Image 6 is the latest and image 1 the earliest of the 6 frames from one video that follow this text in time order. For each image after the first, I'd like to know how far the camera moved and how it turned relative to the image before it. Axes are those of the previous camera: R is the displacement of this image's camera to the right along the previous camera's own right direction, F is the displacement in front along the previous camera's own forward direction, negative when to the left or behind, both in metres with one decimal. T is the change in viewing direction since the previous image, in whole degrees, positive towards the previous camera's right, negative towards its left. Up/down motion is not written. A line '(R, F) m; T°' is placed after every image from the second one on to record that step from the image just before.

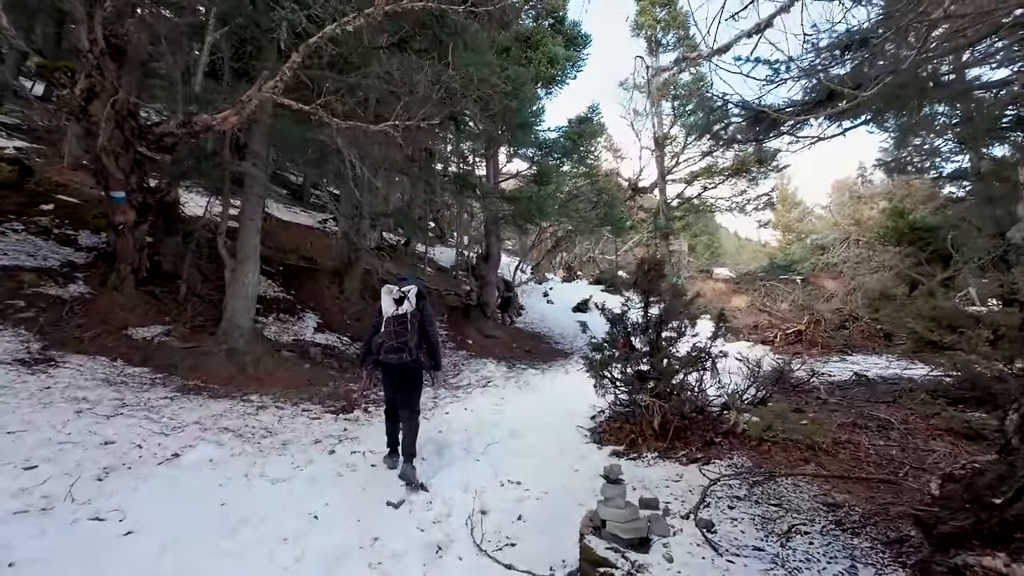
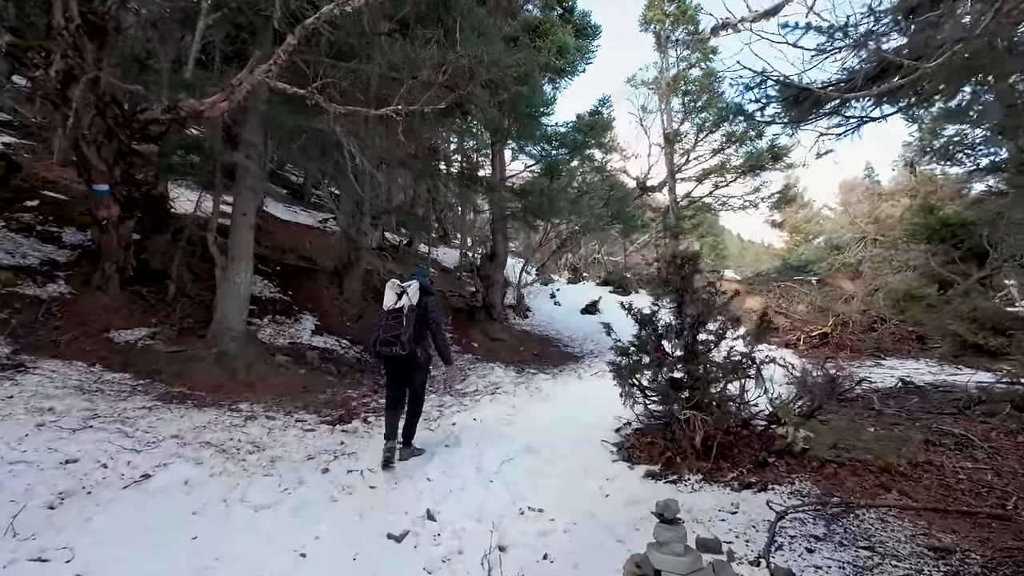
(-0.1, +0.5) m; 0°
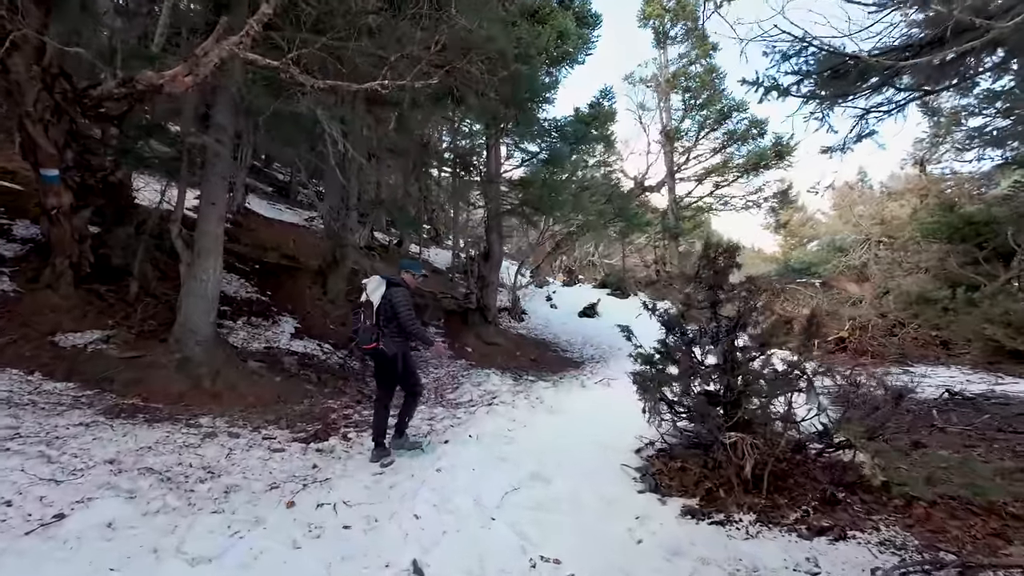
(-0.1, +0.7) m; +1°
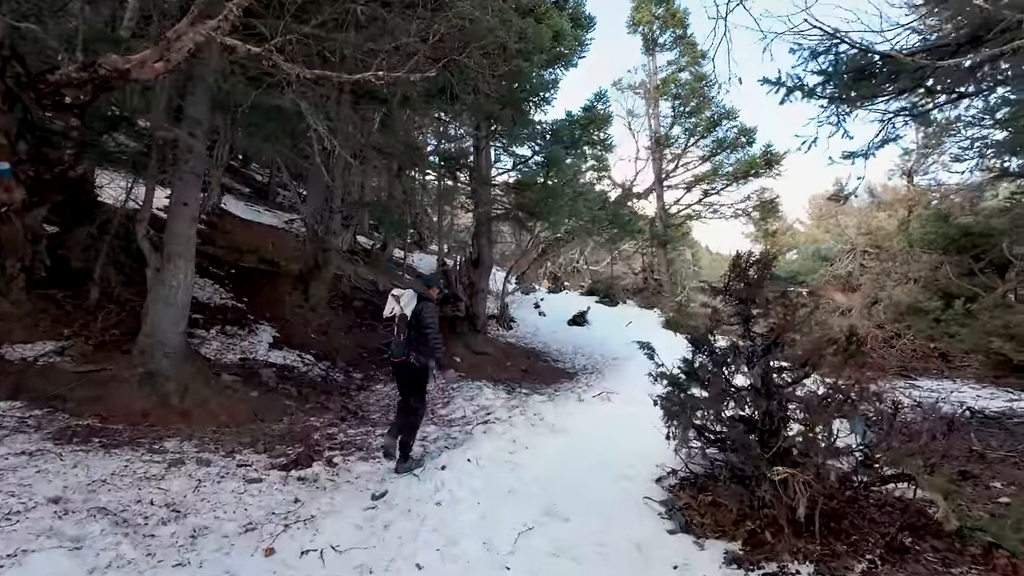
(-0.2, +0.4) m; +2°
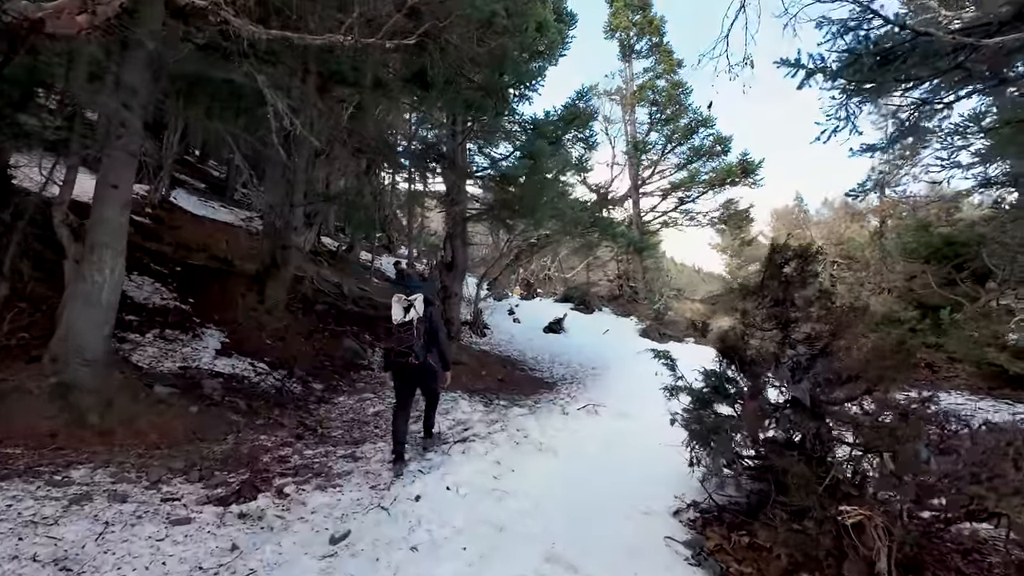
(-0.2, +0.6) m; +4°
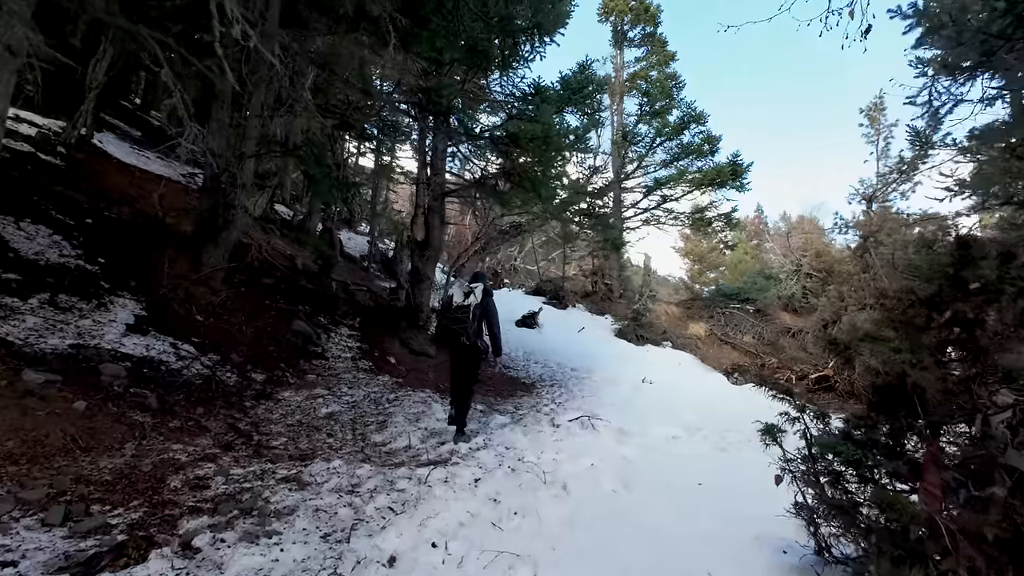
(-0.4, +1.1) m; +5°
